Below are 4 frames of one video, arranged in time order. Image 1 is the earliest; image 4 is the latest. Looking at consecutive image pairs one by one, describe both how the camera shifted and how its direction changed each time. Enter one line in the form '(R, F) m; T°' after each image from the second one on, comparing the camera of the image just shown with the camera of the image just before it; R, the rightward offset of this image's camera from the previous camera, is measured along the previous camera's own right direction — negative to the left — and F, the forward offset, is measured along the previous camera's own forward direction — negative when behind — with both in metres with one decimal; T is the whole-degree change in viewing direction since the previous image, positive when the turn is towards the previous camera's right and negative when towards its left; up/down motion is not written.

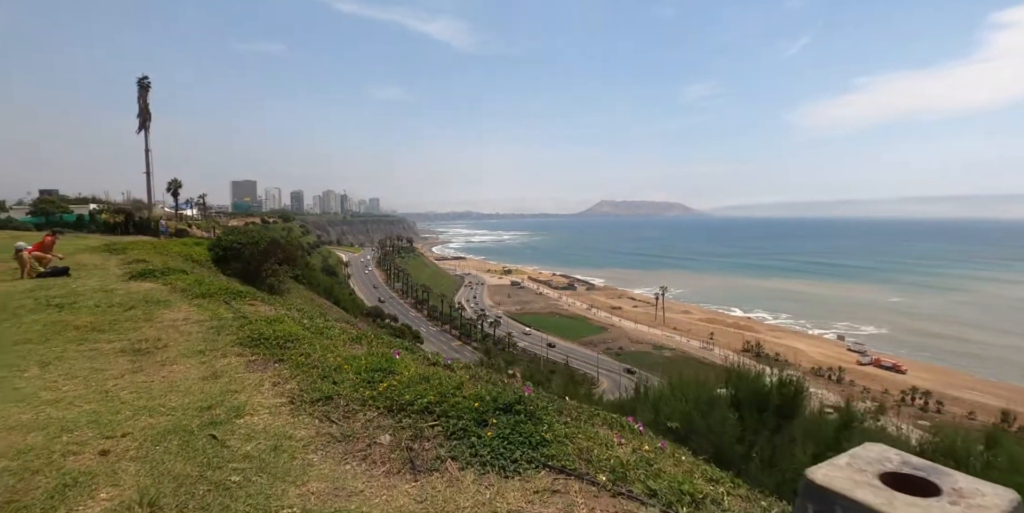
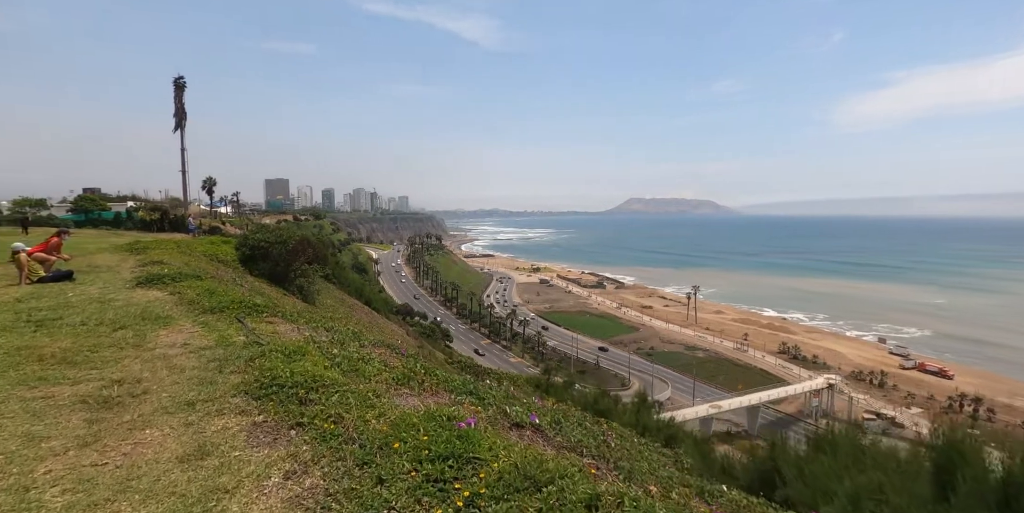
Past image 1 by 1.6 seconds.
(-0.8, +2.0) m; -3°
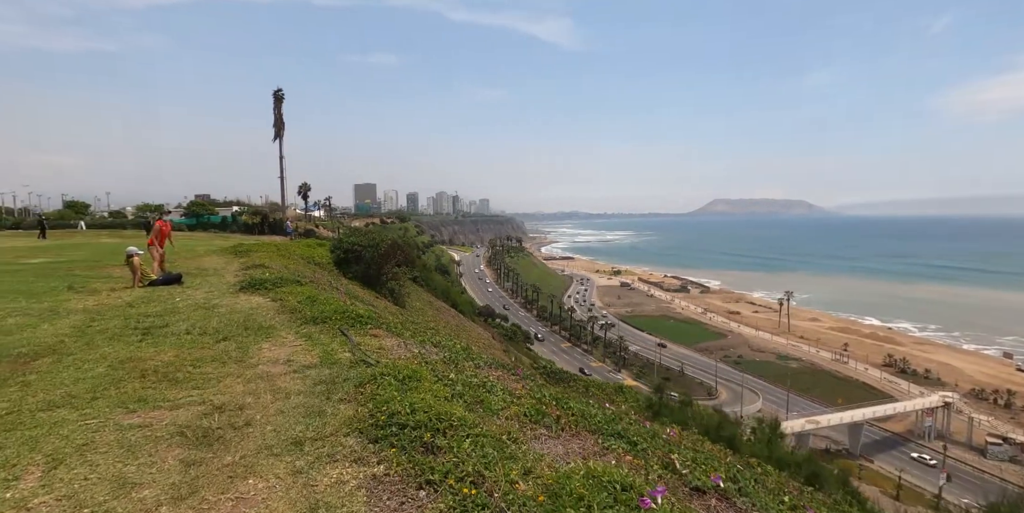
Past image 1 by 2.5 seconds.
(-0.7, +1.0) m; -8°
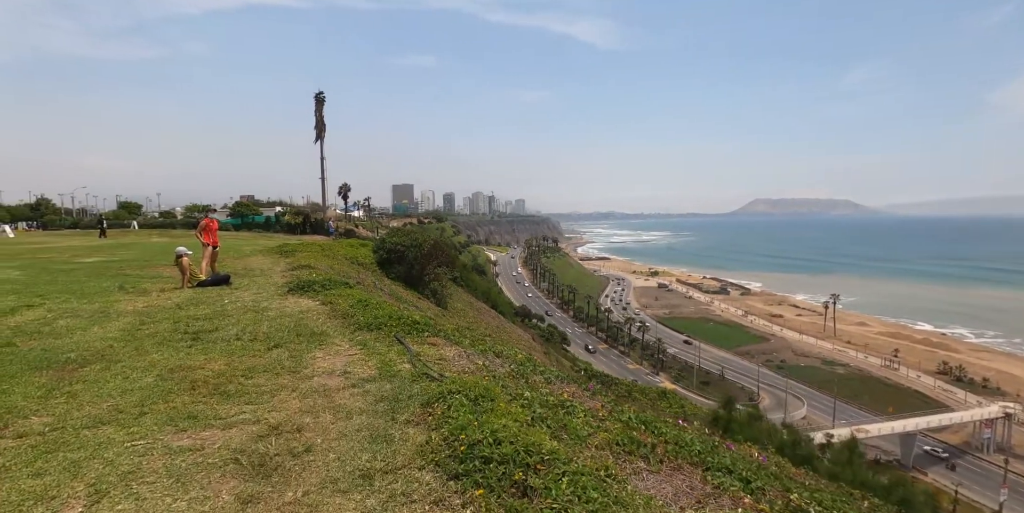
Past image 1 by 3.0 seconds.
(-0.4, +0.6) m; -4°
